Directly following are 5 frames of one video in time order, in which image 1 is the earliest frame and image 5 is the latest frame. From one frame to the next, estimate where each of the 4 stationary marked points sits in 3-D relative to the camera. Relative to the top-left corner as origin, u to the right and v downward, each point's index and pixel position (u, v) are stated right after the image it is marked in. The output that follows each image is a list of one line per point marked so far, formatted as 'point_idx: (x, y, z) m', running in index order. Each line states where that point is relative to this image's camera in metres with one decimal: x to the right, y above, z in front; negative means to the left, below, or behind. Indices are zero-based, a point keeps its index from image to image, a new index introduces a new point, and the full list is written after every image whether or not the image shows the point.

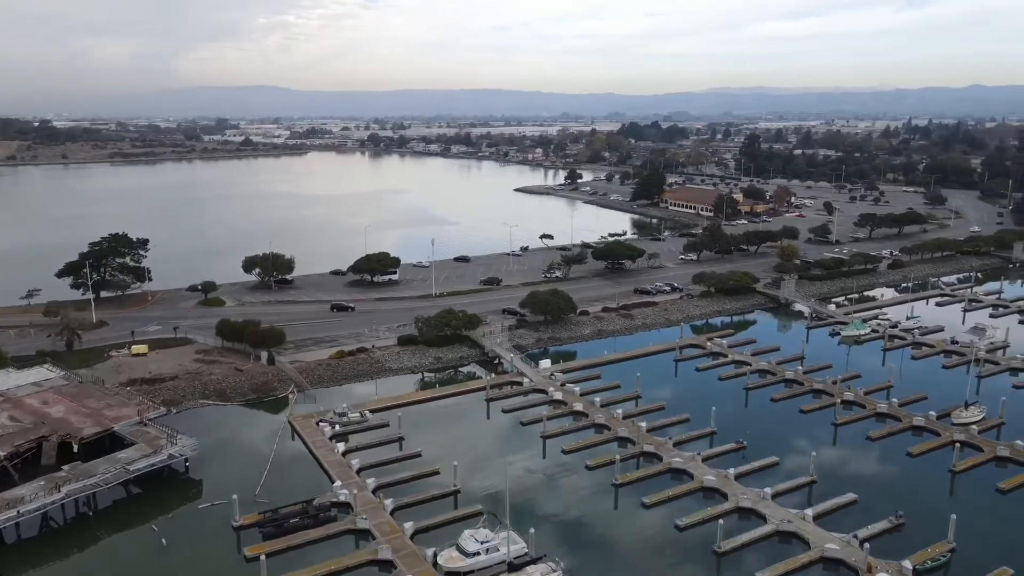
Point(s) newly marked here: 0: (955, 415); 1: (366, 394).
0: (+10.5, -3.0, +17.0) m
1: (-4.0, -2.9, +19.9) m
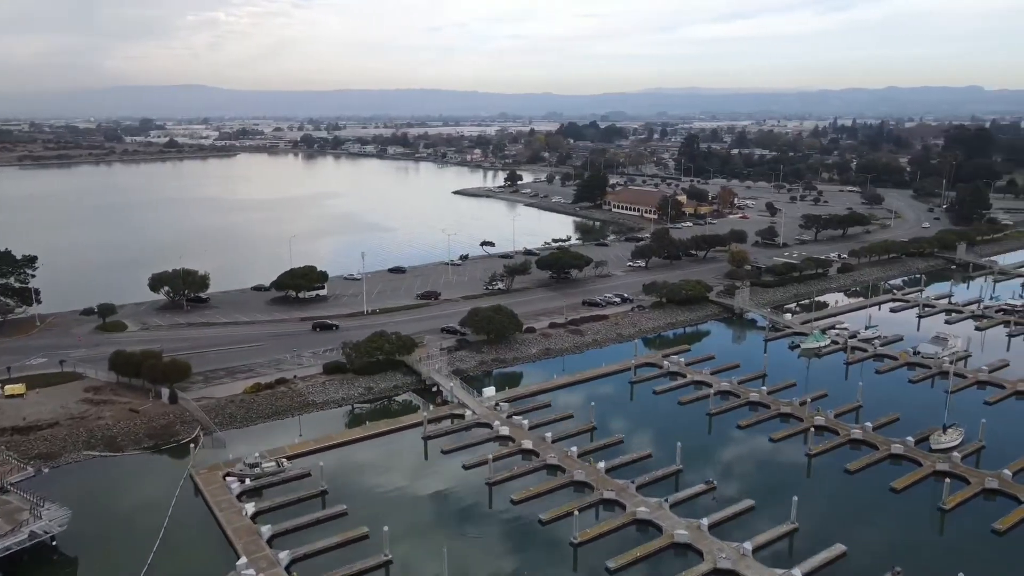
0: (+9.2, -3.3, +15.7) m
1: (-5.5, -3.5, +17.4) m
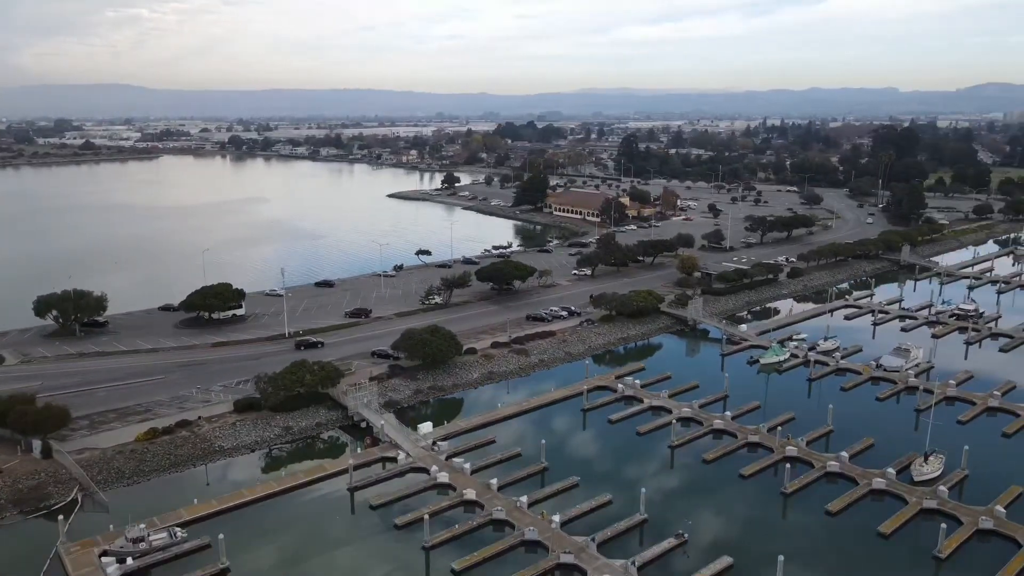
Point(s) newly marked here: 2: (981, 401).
0: (+8.1, -3.7, +14.3) m
1: (-6.7, -4.2, +14.8) m
2: (+11.9, -2.9, +18.1) m
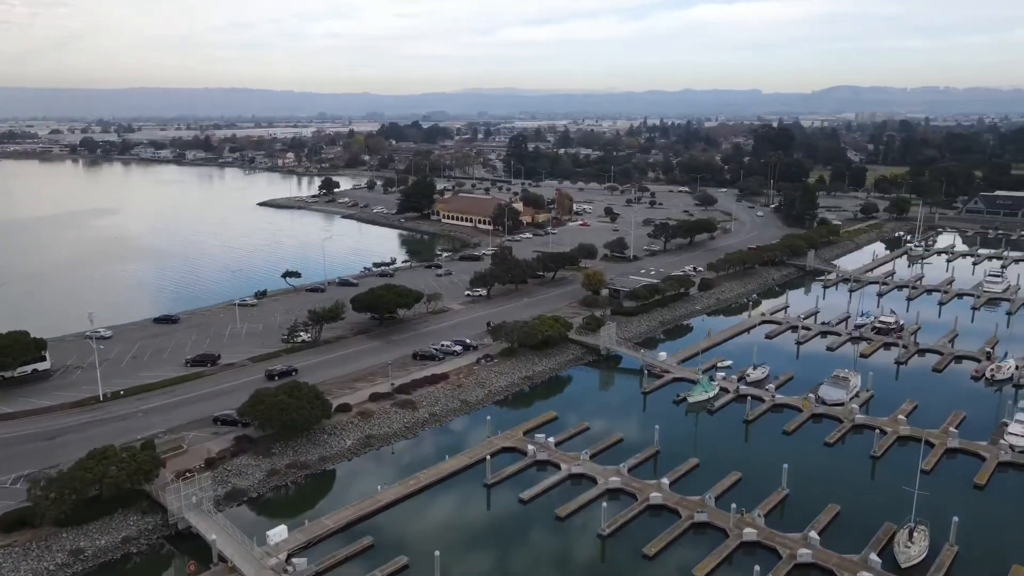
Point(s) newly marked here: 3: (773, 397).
0: (+6.3, -4.3, +11.6) m
1: (-8.4, -5.3, +9.8) m
2: (+9.4, -3.4, +15.8) m
3: (+6.7, -2.8, +18.5) m
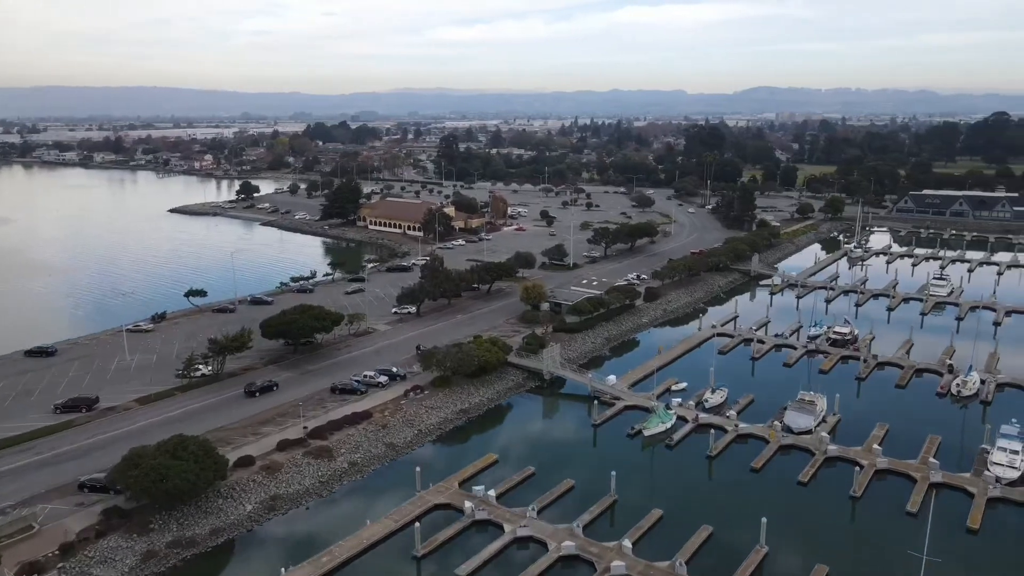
0: (+5.4, -4.7, +9.8) m
1: (-9.0, -6.1, +6.7) m
2: (+8.2, -3.7, +14.3) m
3: (+5.2, -3.2, +16.7) m
